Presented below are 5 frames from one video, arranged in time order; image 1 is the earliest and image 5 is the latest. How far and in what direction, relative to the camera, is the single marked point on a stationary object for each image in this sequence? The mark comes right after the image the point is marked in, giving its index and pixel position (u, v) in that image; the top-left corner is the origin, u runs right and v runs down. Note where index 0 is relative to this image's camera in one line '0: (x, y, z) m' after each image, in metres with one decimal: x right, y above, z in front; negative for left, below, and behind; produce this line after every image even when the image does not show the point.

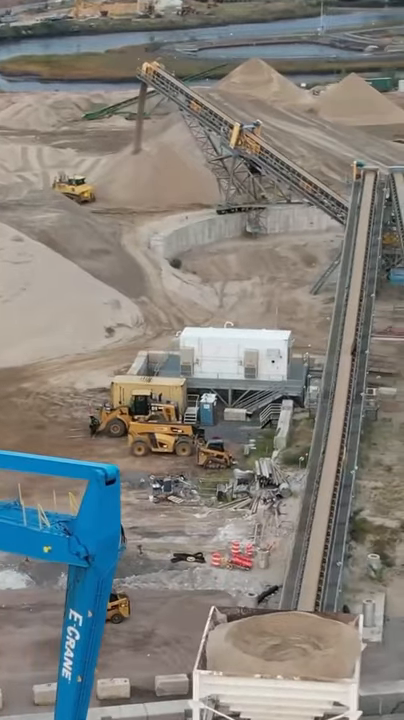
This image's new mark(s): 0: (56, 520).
0: (-1.2, -1.4, +16.1) m
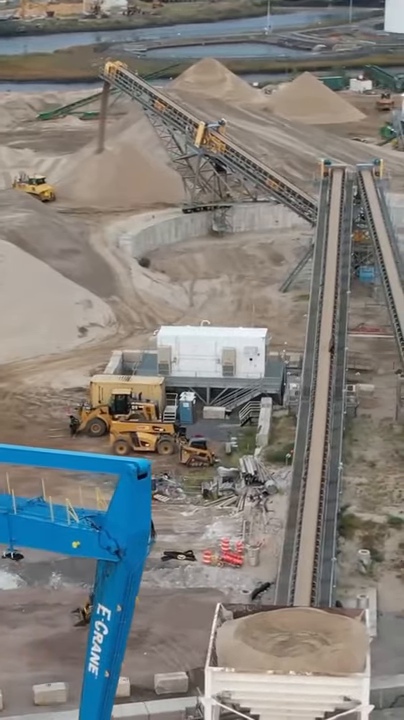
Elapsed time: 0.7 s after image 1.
0: (-1.0, -1.3, +16.1) m
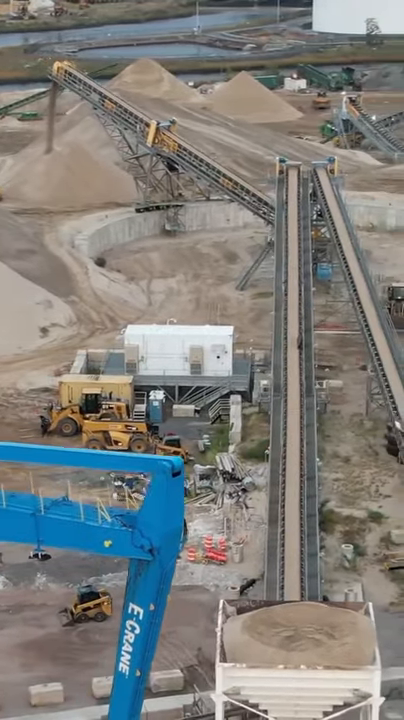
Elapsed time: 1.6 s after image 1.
0: (-0.7, -1.3, +16.1) m
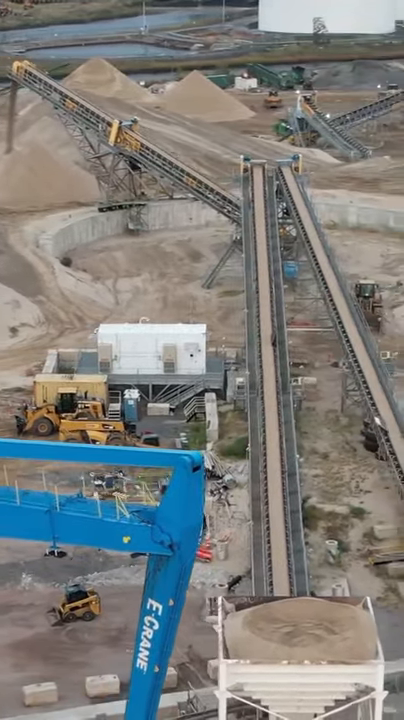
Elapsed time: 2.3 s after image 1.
0: (-0.5, -1.3, +16.0) m
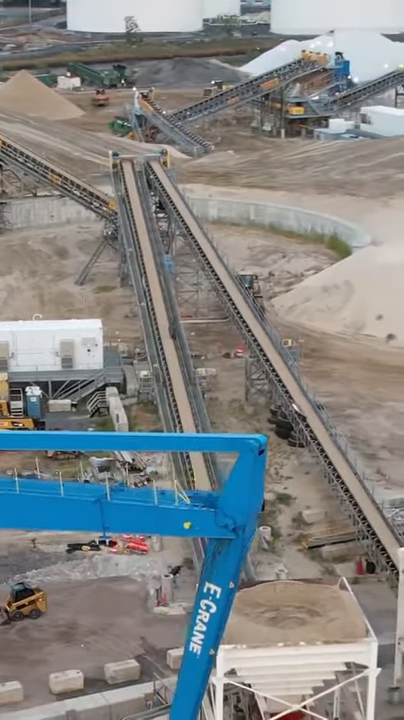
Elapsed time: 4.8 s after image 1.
0: (-0.1, -1.1, +16.0) m
